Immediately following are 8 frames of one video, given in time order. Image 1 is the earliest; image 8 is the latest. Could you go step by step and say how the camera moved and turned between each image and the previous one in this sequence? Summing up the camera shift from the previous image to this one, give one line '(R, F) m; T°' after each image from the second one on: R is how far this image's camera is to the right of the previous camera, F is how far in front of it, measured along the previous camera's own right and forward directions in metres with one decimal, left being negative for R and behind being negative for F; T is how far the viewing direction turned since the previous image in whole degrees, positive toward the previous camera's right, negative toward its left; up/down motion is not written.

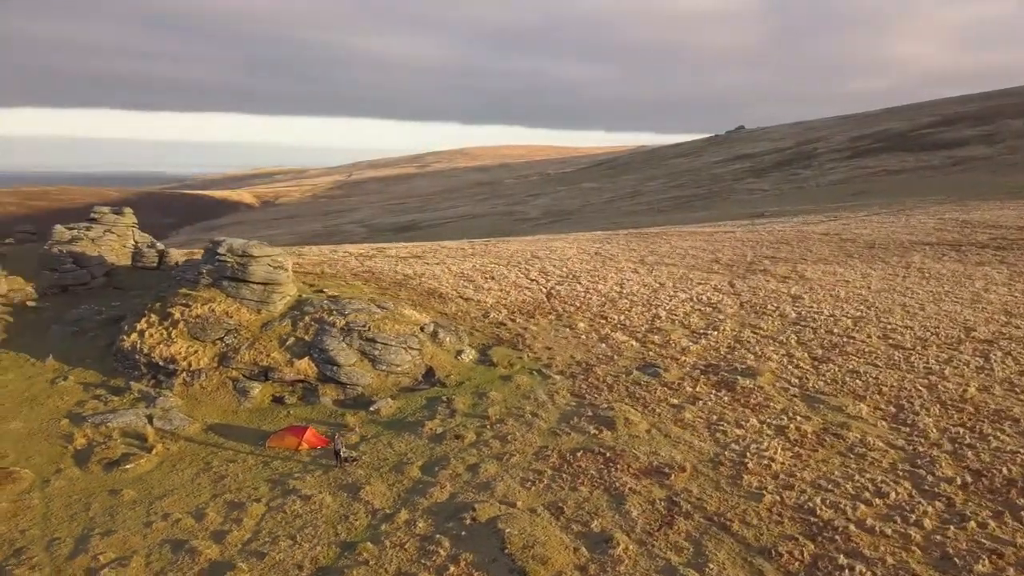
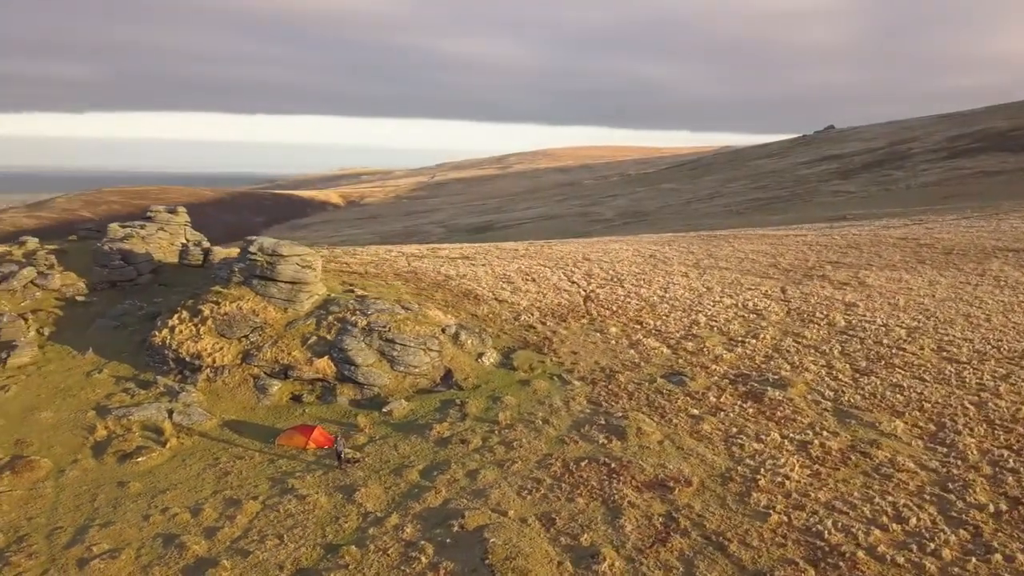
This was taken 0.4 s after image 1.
(+1.6, +0.5) m; -6°
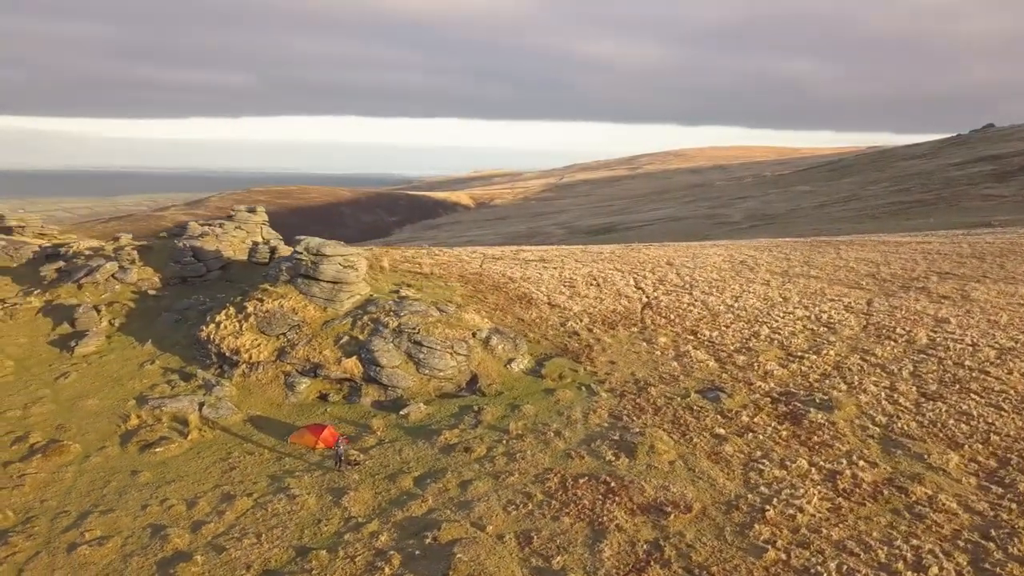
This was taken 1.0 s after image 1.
(+2.6, +0.8) m; -9°
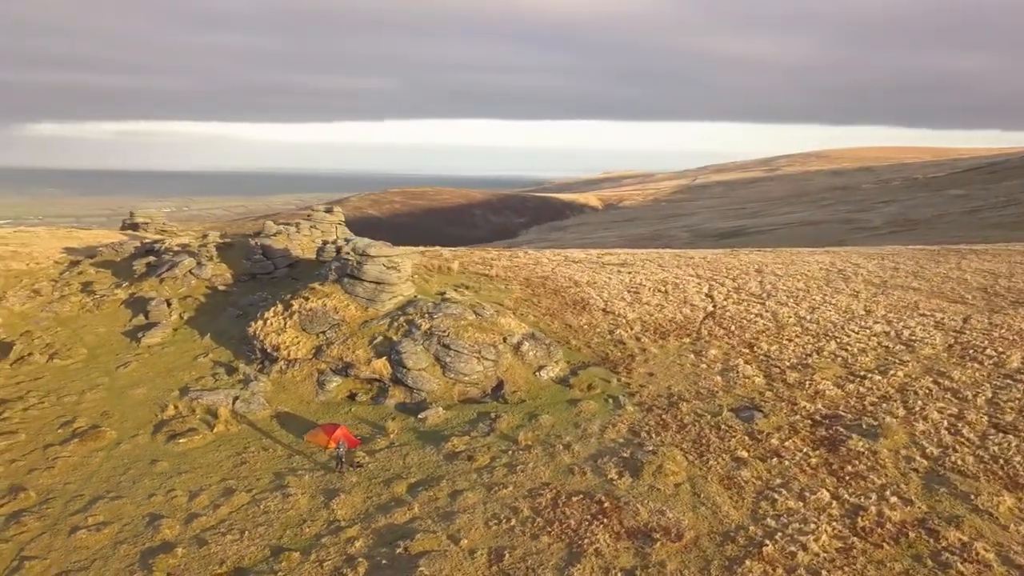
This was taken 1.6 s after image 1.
(+2.6, +0.8) m; -9°
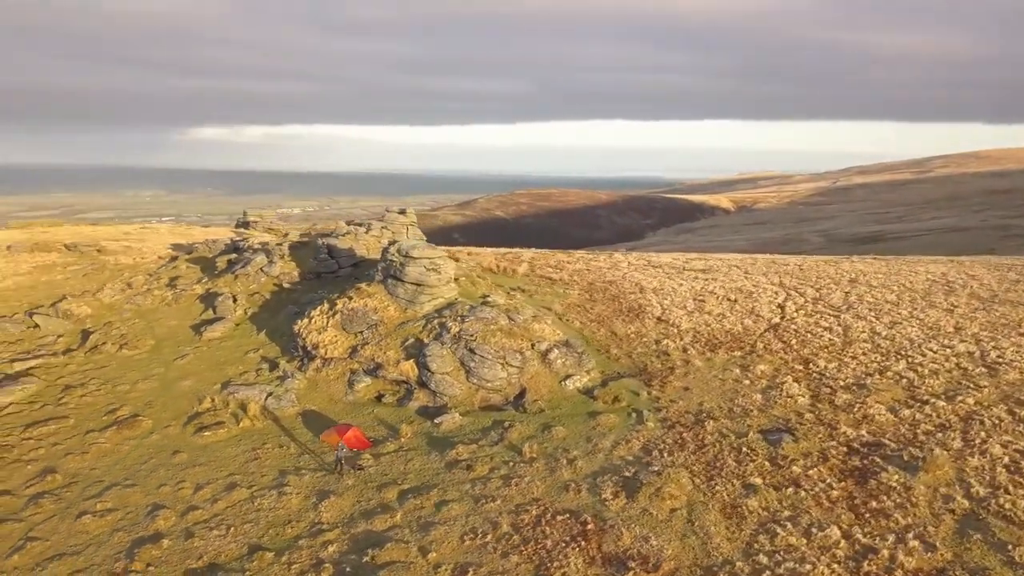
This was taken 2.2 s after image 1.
(+2.6, +0.8) m; -9°
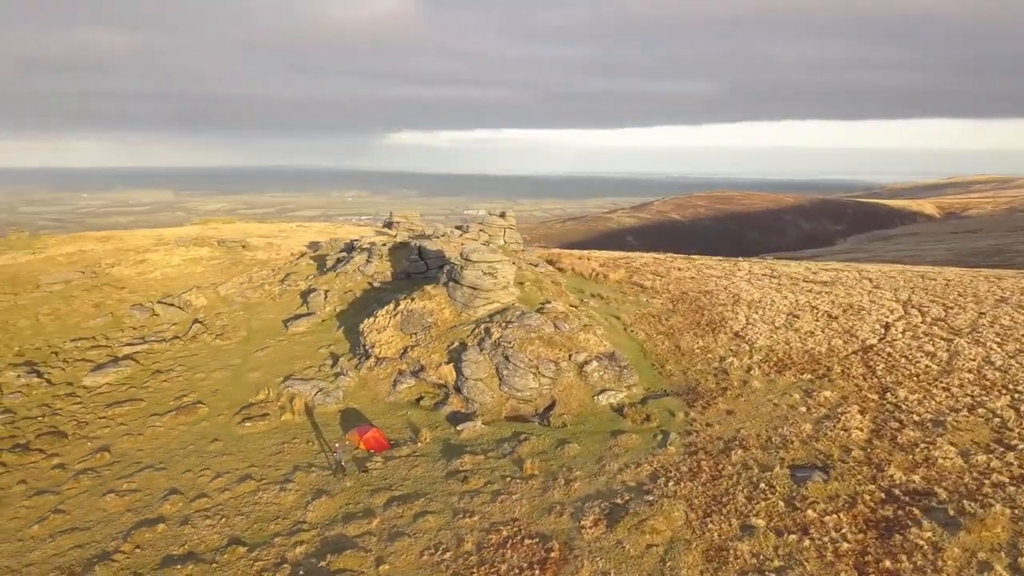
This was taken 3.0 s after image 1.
(+3.6, +1.1) m; -13°
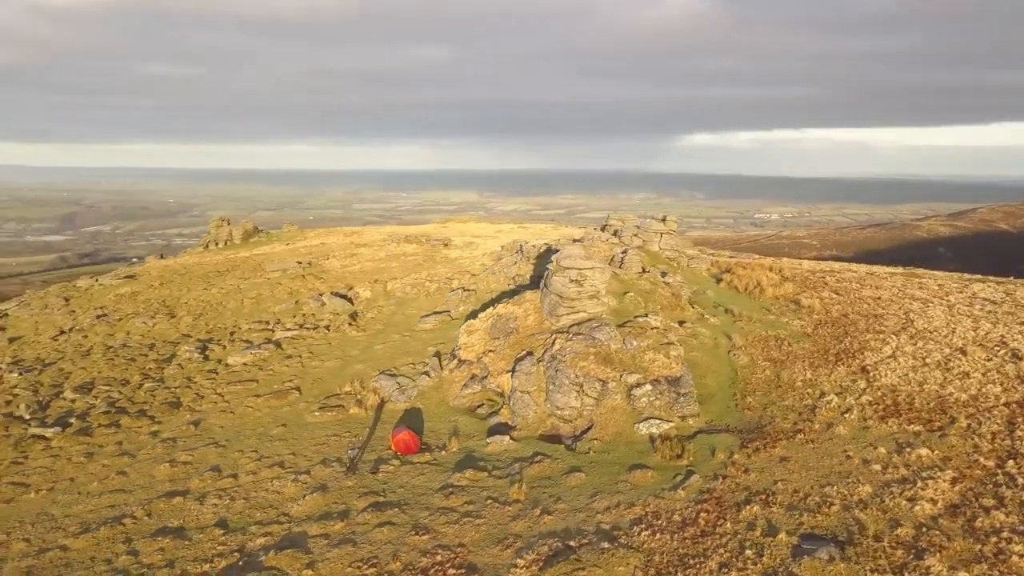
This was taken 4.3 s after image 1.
(+5.4, +2.1) m; -20°
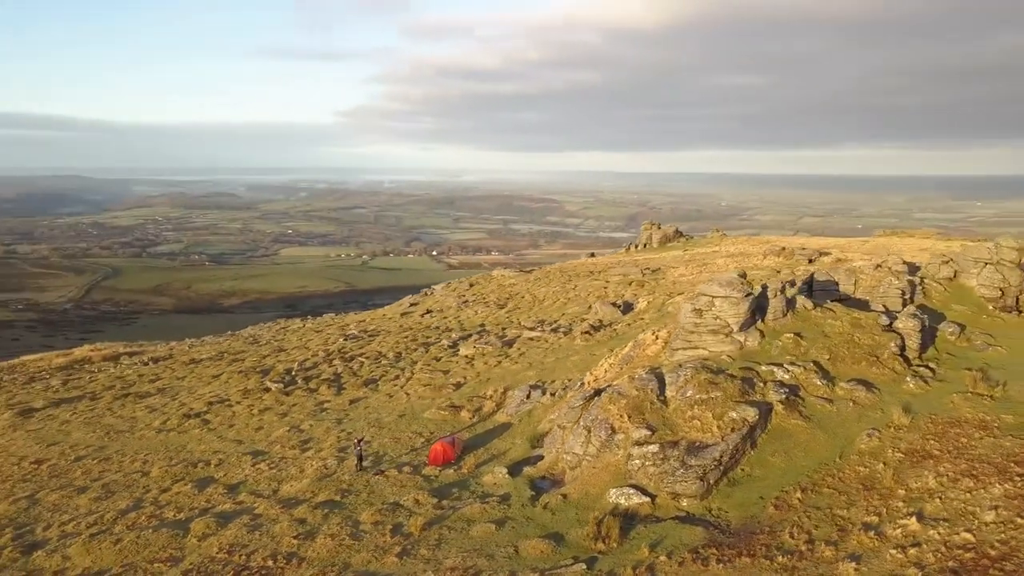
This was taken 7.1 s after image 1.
(+9.8, +5.0) m; -37°
